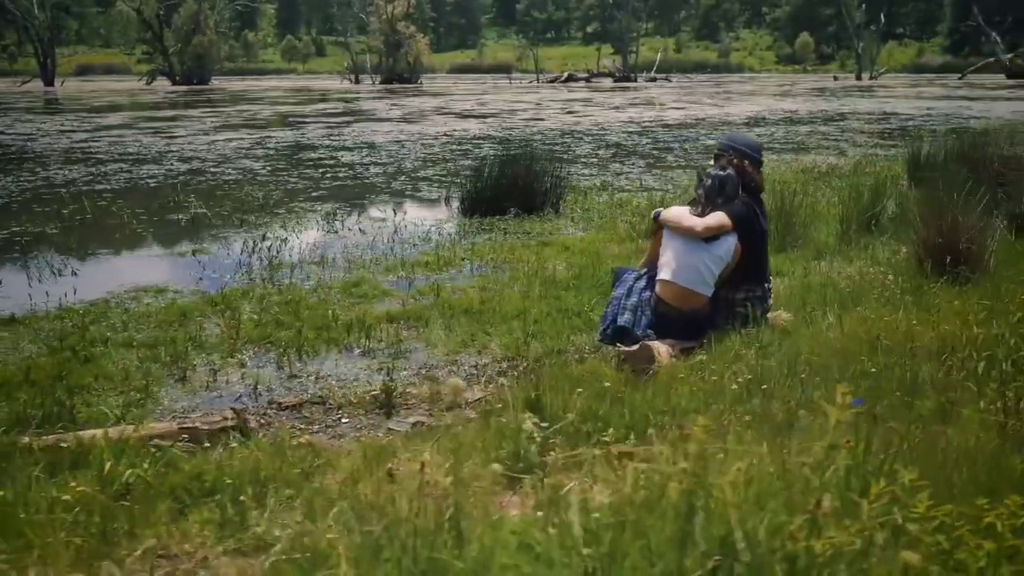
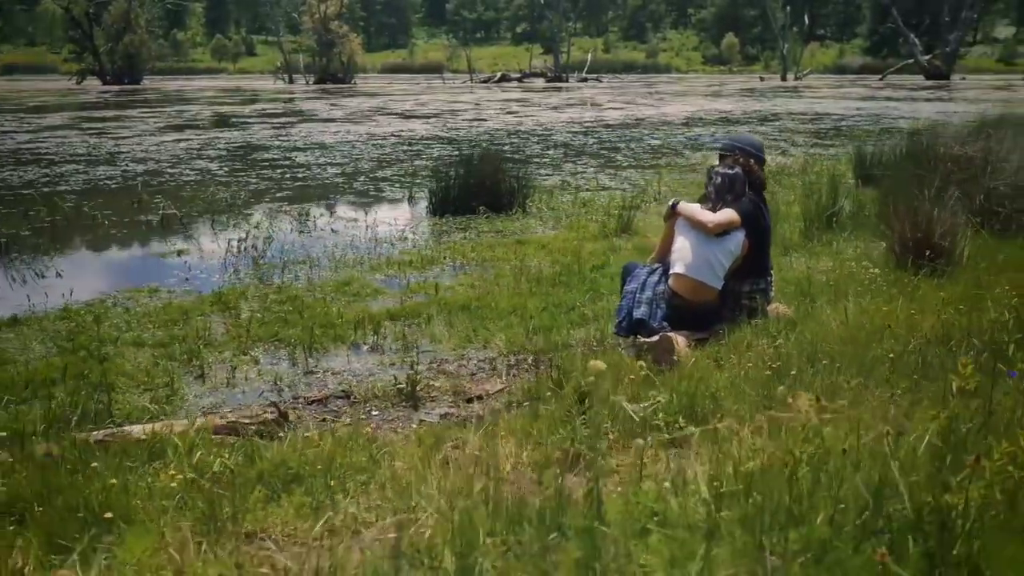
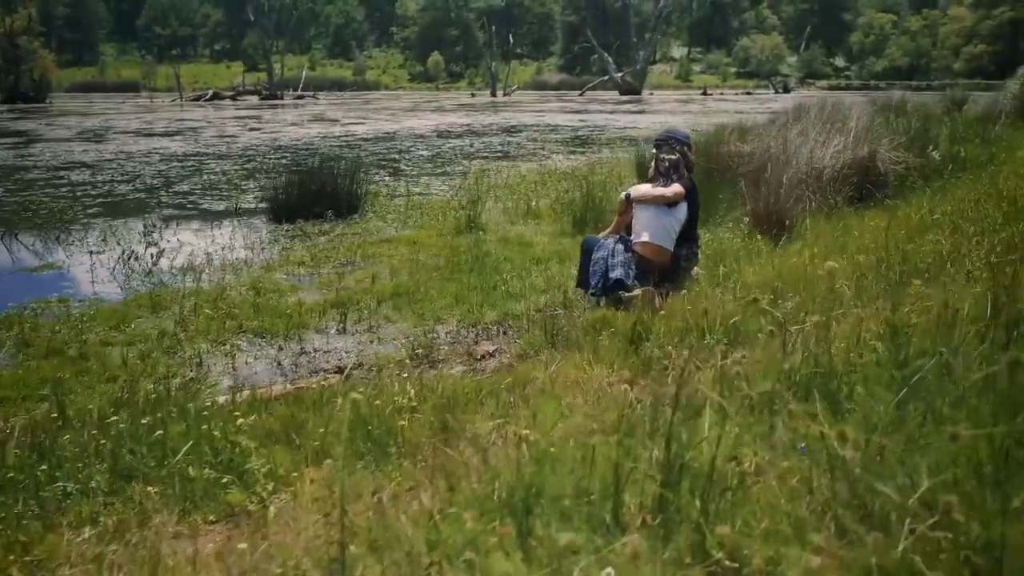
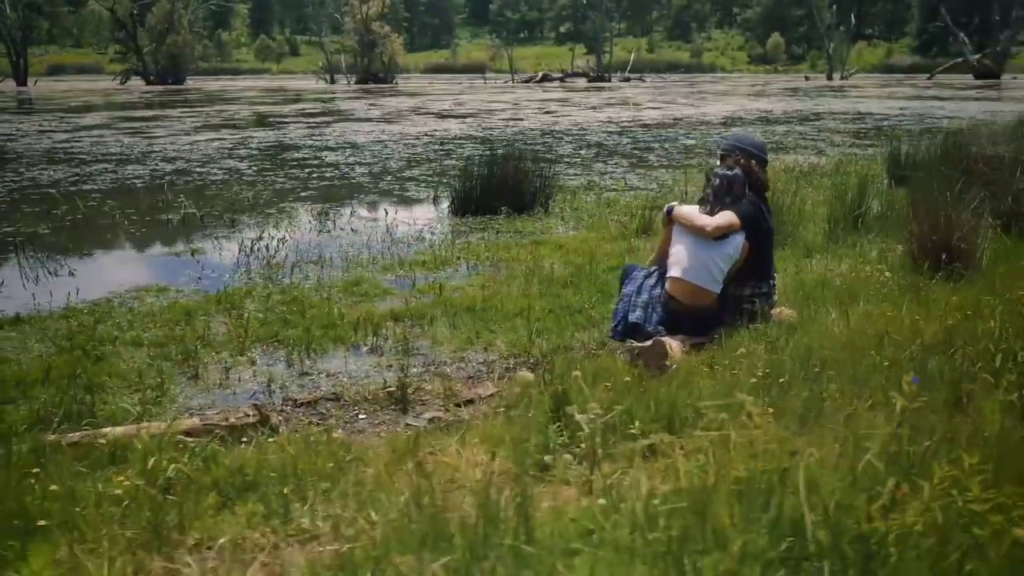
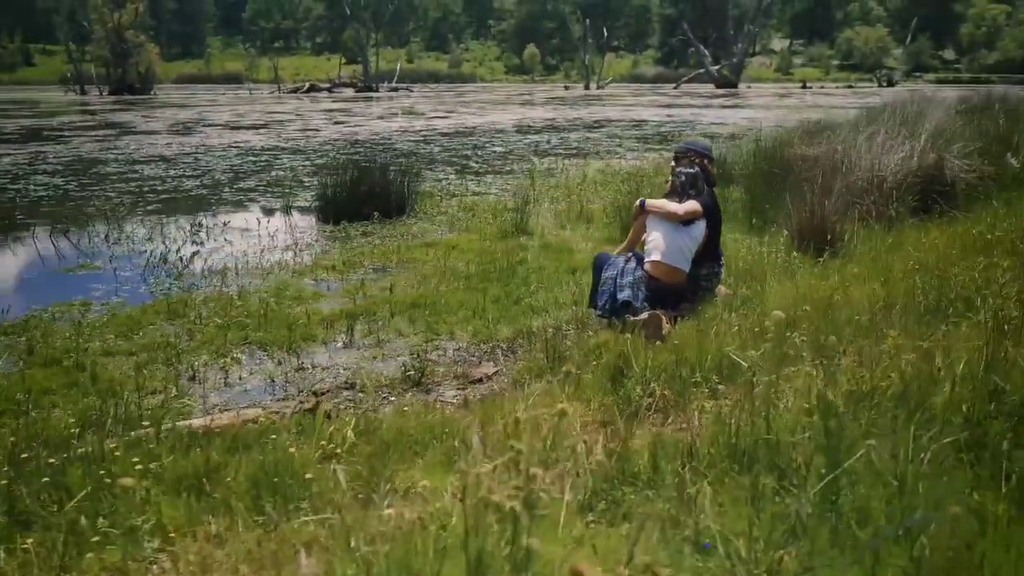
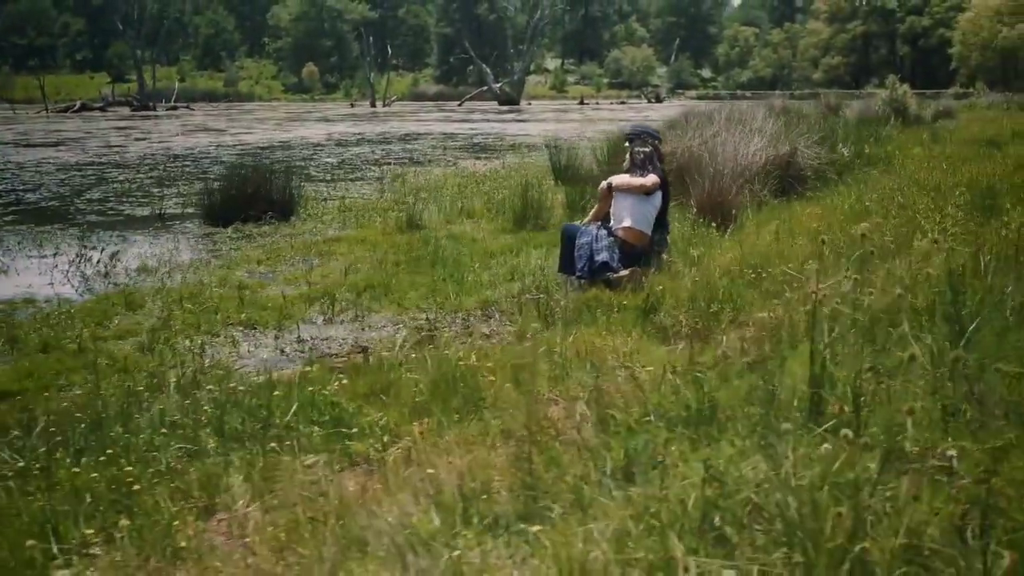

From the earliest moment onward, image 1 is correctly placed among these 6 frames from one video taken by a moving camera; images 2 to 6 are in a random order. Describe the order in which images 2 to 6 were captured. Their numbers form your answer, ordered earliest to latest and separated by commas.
4, 2, 5, 3, 6
